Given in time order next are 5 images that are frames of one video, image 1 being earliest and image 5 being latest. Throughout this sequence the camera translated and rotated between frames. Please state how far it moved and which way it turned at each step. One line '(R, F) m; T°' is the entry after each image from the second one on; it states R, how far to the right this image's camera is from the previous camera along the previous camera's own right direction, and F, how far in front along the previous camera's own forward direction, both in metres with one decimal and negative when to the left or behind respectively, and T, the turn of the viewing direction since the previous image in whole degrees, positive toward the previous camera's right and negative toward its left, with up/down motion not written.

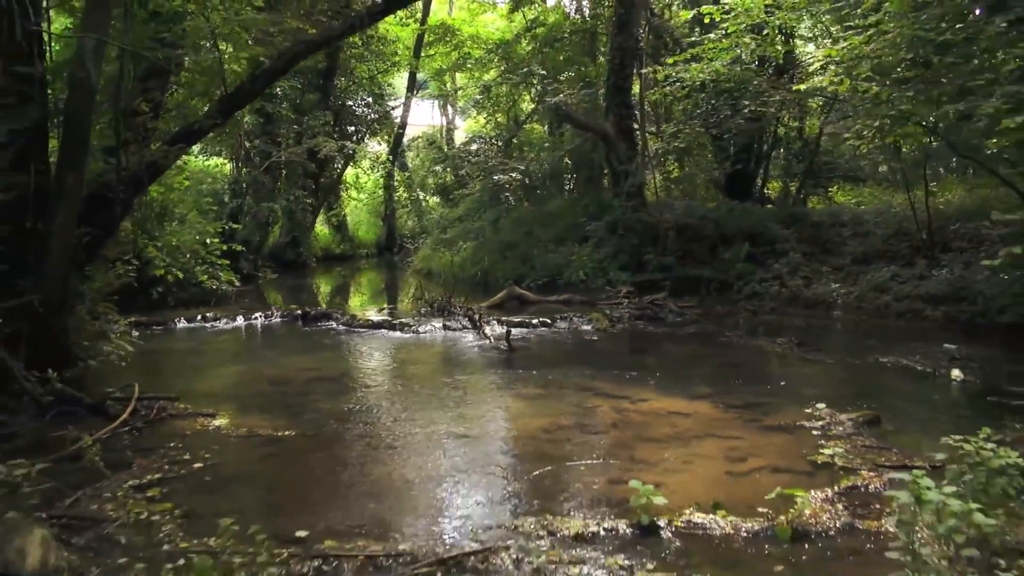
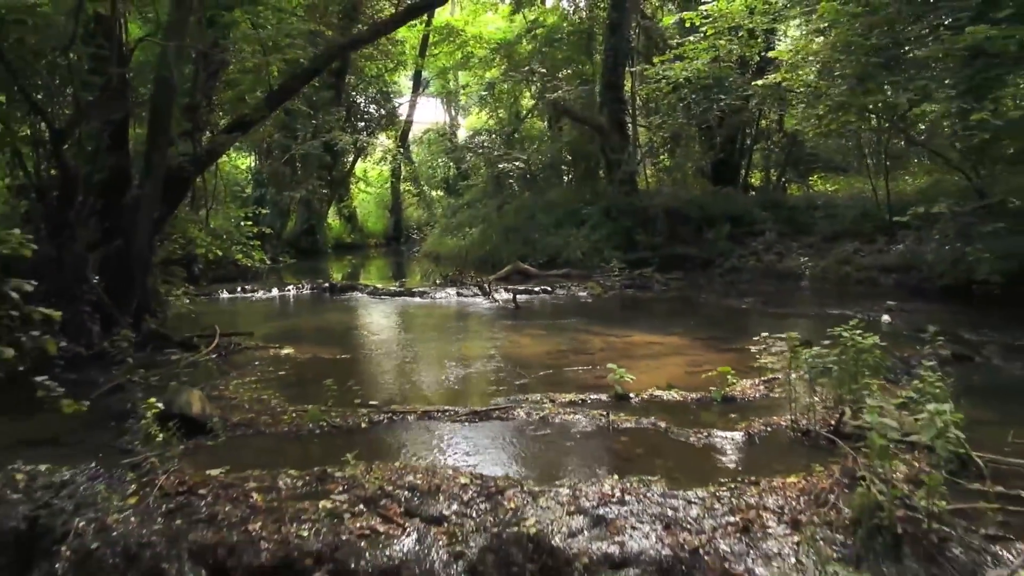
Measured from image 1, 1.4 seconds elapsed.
(-0.1, -1.6) m; 0°
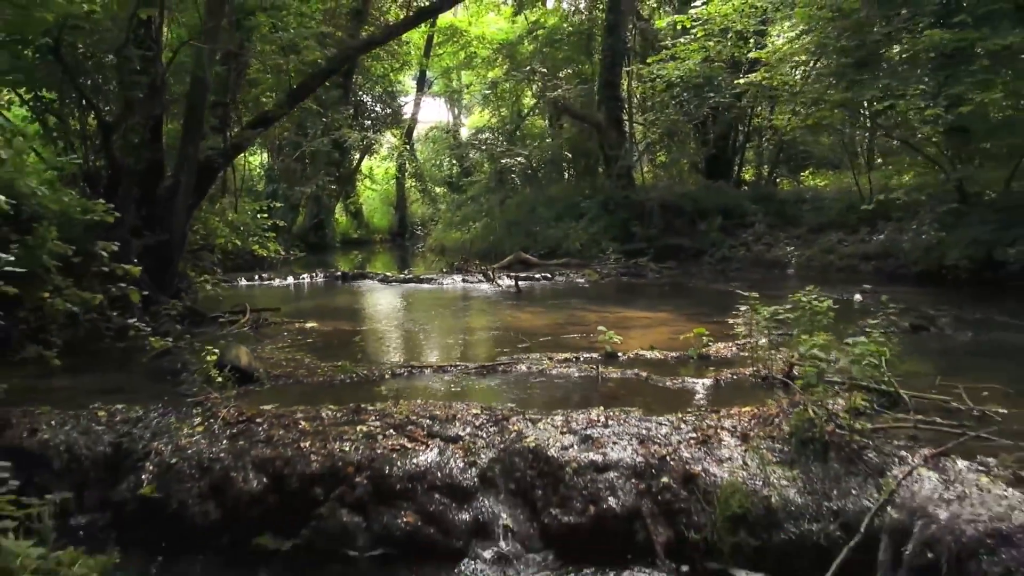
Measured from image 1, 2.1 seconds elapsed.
(0.0, -0.8) m; 0°
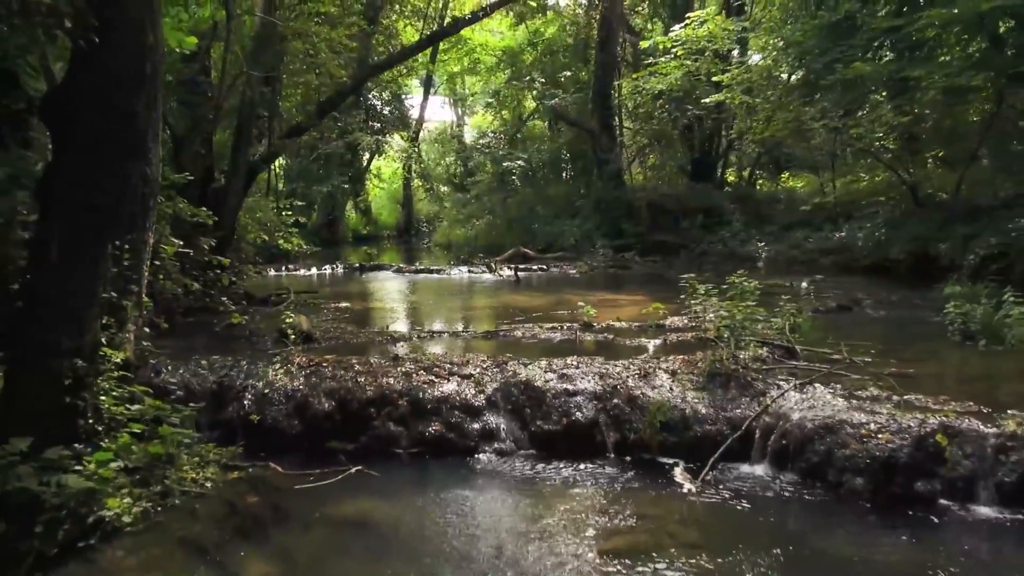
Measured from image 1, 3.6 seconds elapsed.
(0.0, -1.7) m; 0°
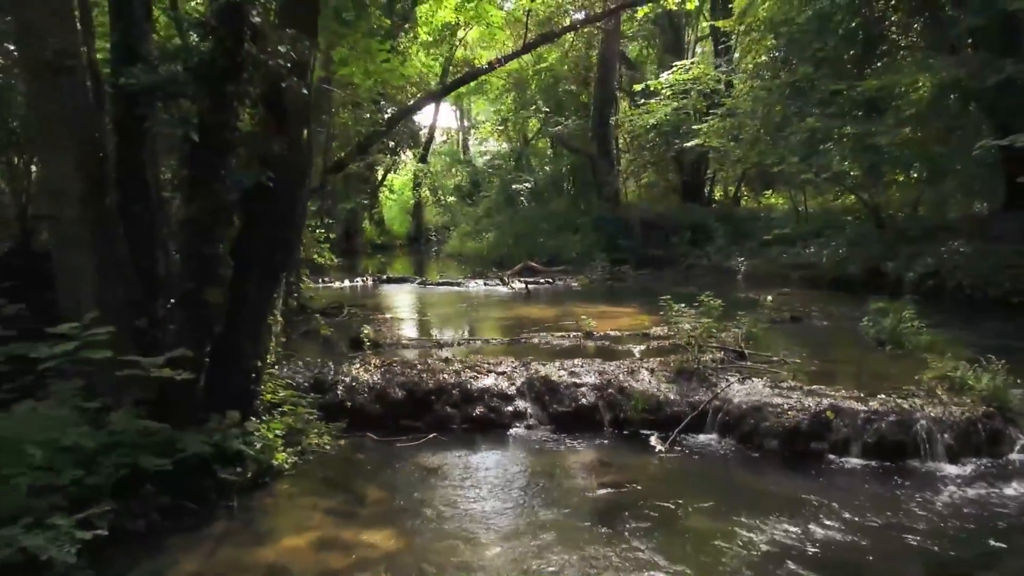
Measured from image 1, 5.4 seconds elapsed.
(-0.3, -2.2) m; 0°
